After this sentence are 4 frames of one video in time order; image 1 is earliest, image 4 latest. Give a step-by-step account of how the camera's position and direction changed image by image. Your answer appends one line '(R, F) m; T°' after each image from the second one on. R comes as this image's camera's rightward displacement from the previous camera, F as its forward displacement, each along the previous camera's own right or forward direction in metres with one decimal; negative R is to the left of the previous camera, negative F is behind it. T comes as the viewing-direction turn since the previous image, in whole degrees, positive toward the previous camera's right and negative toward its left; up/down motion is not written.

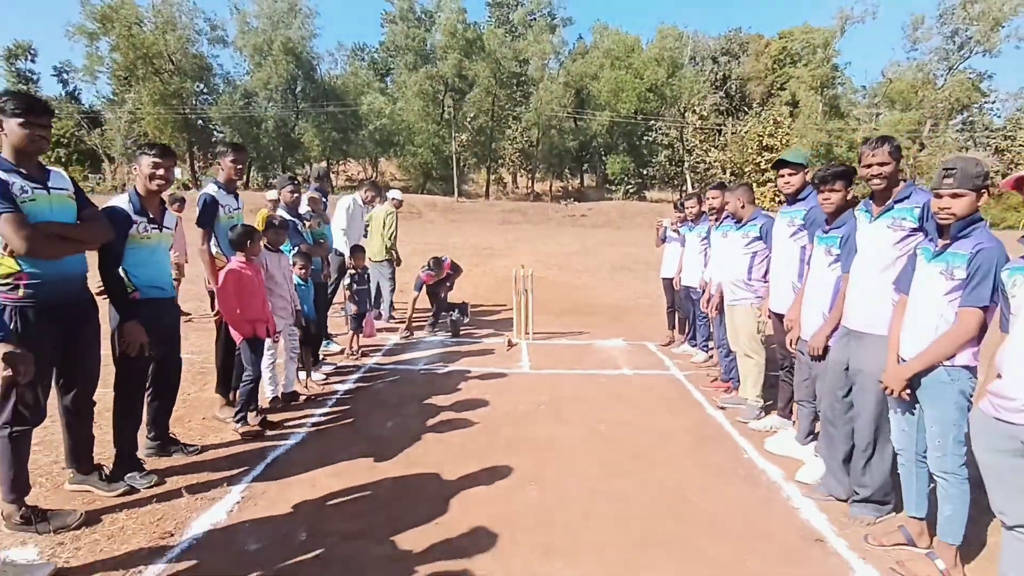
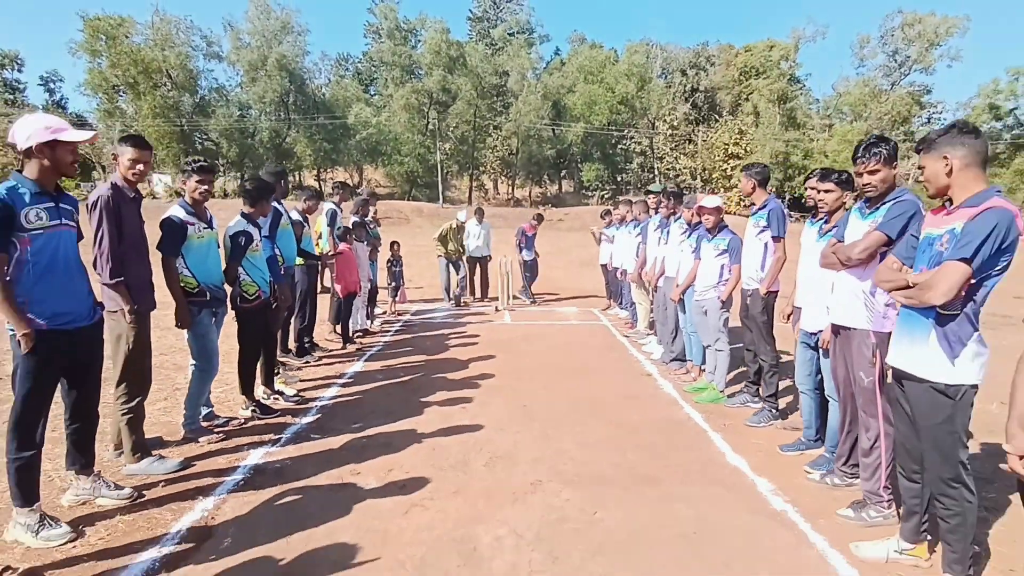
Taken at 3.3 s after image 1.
(-0.1, -3.9) m; +2°
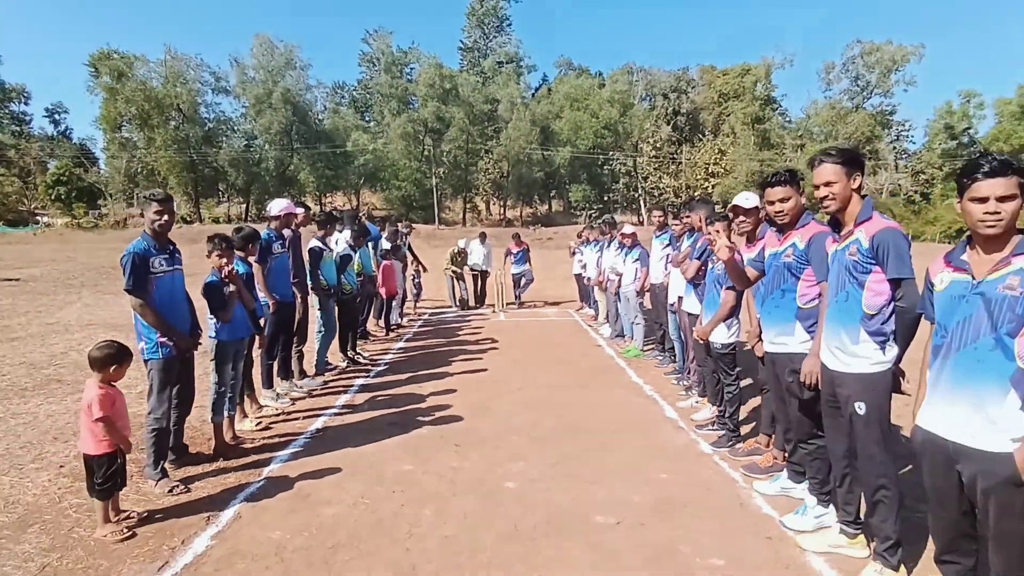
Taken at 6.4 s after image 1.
(0.0, -3.6) m; +1°
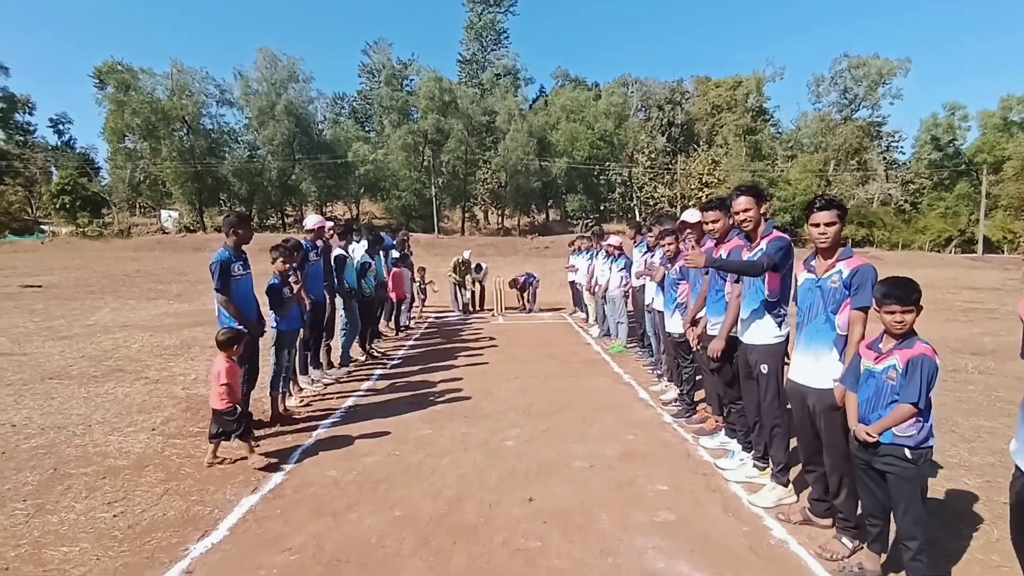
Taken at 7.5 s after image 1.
(0.0, -1.3) m; 0°
